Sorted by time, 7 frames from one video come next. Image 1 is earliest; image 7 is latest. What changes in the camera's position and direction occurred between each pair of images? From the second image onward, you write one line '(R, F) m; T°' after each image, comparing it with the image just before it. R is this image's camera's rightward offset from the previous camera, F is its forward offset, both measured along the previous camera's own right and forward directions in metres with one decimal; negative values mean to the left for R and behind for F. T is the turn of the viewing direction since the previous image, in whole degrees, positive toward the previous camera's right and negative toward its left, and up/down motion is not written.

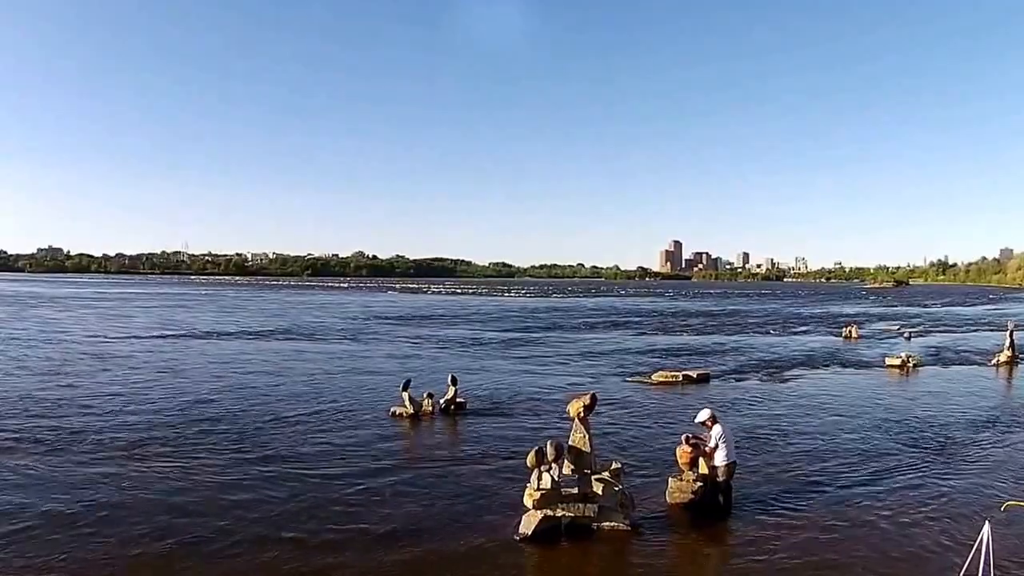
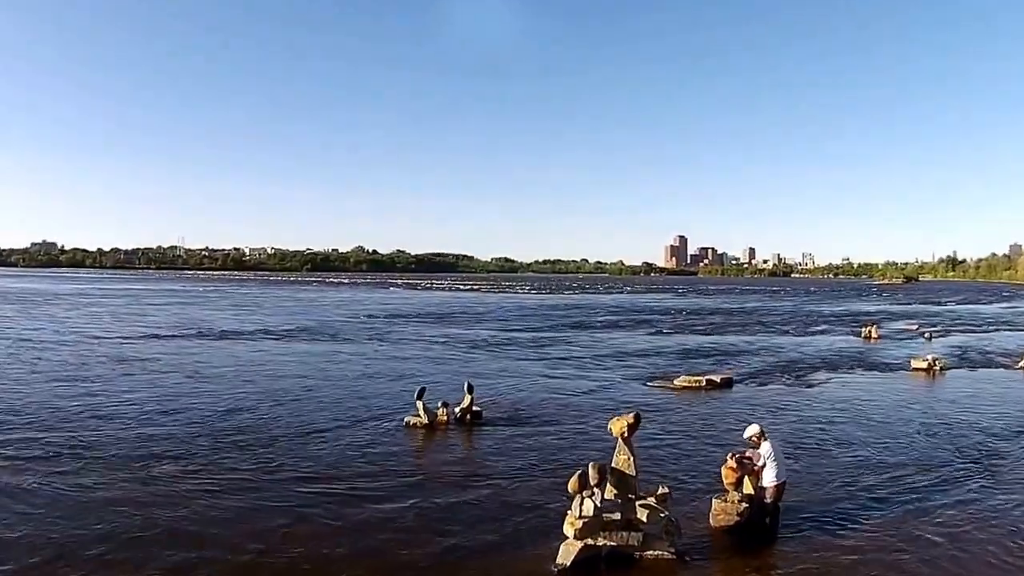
(-0.2, +0.5) m; -1°
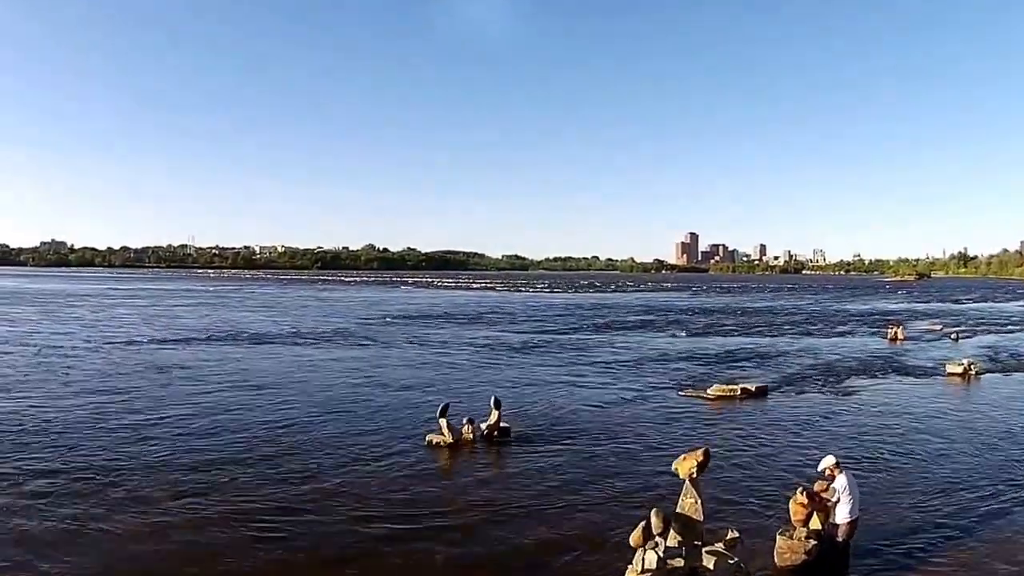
(-0.2, +0.7) m; -1°
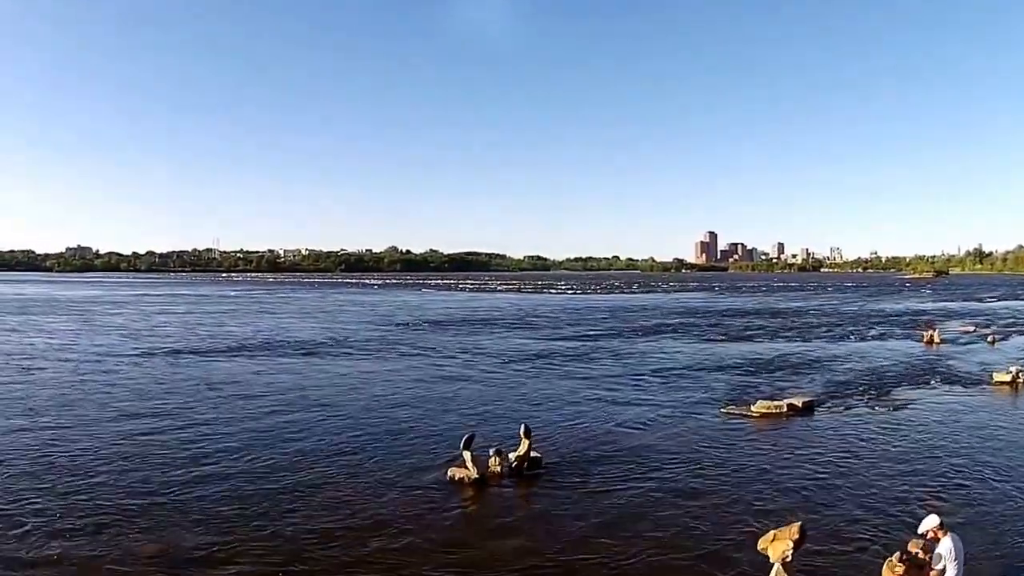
(-0.1, +0.9) m; -1°
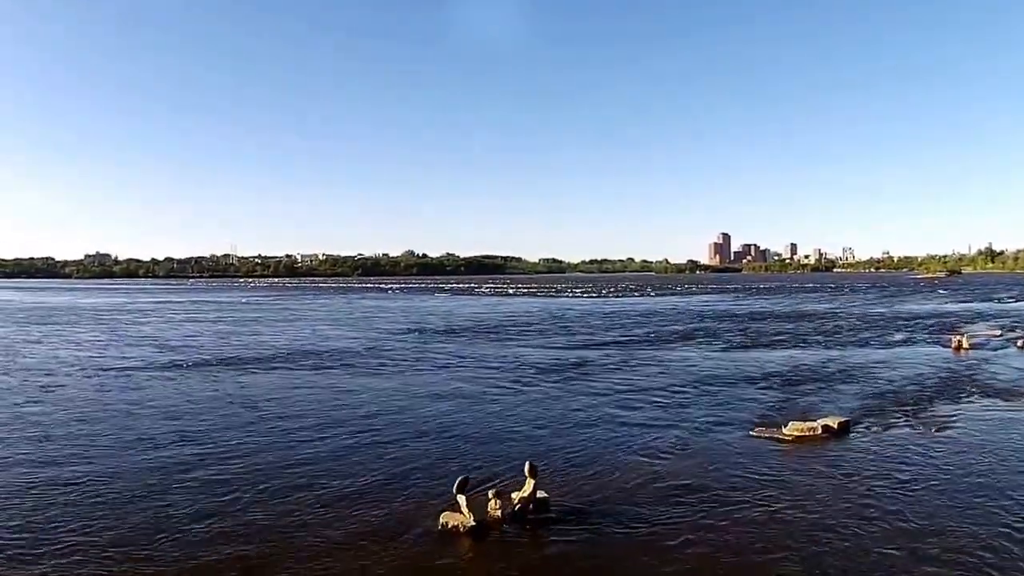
(+0.1, +1.0) m; -1°
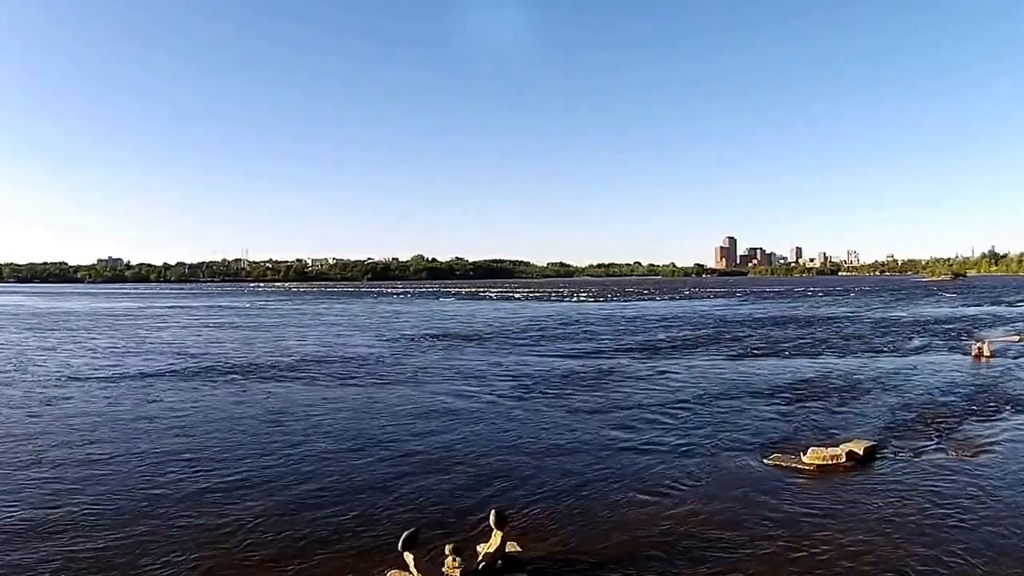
(+0.3, +1.4) m; 0°
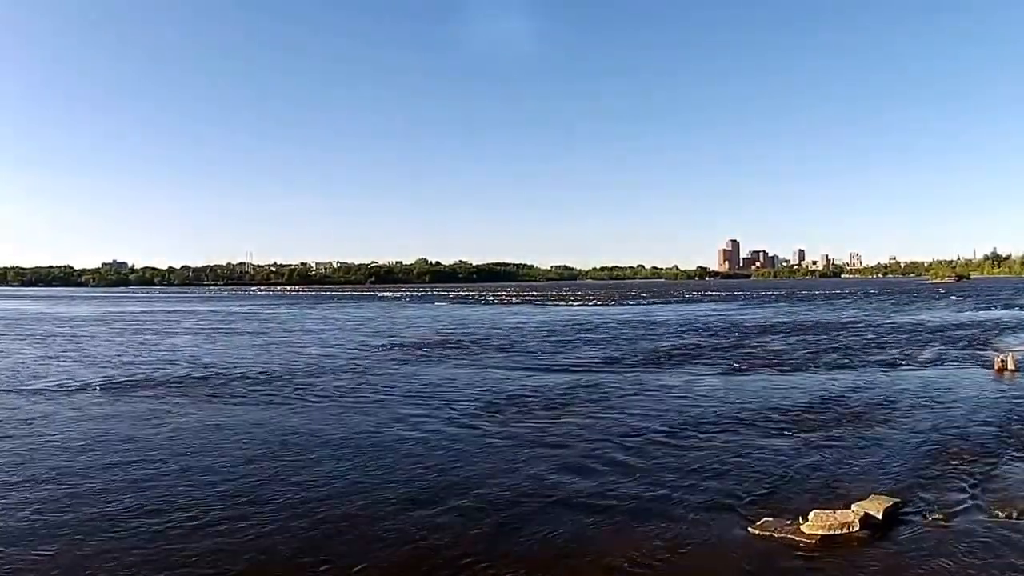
(+0.1, +1.2) m; 0°
